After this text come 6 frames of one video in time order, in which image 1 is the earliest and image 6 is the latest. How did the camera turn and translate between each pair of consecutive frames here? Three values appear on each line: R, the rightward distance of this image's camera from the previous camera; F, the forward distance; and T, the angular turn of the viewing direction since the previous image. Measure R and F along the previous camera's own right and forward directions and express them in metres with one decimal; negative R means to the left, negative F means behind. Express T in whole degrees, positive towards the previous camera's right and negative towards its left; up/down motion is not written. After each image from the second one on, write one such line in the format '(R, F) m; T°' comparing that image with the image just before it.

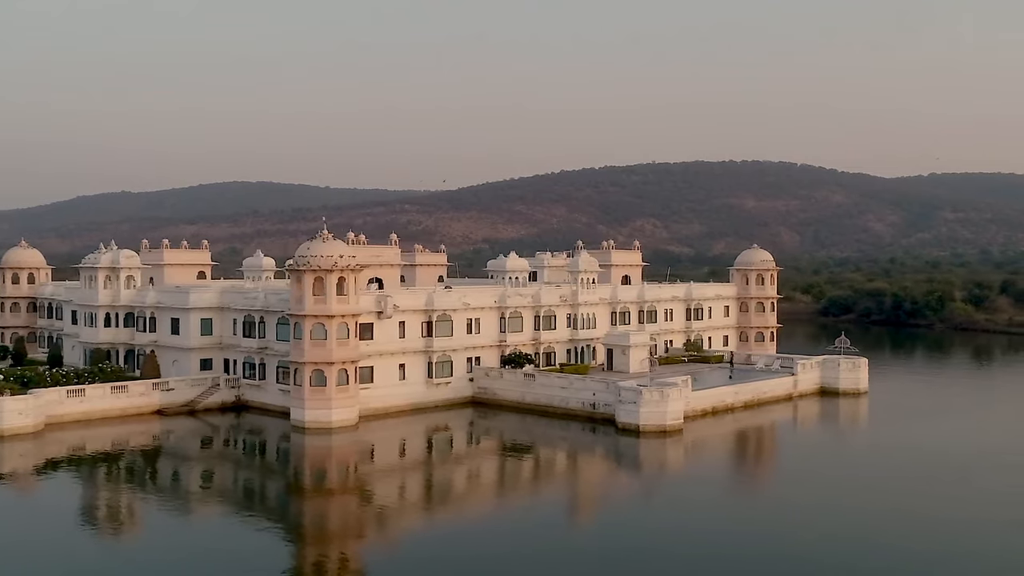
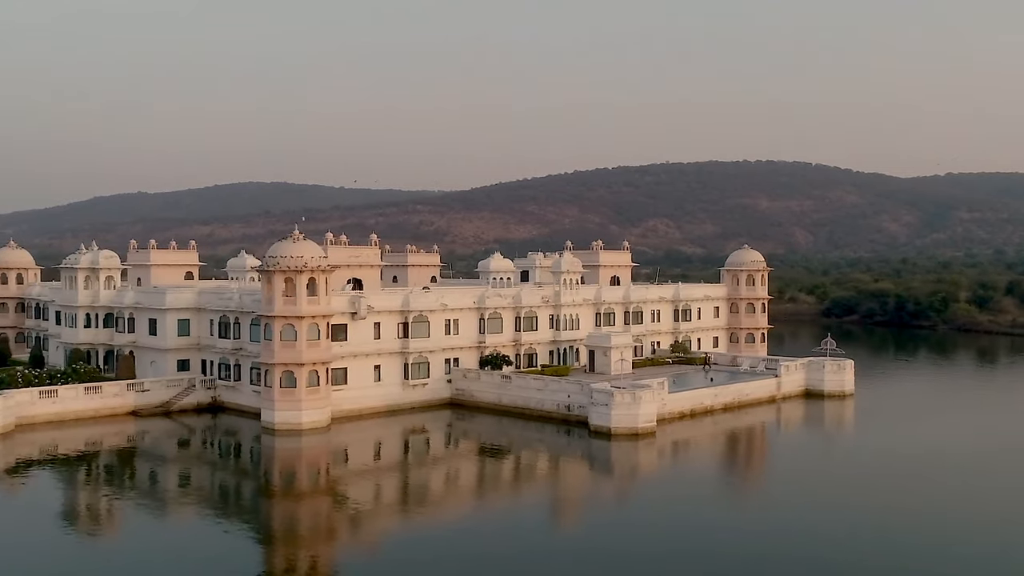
(+1.8, +0.4) m; -1°
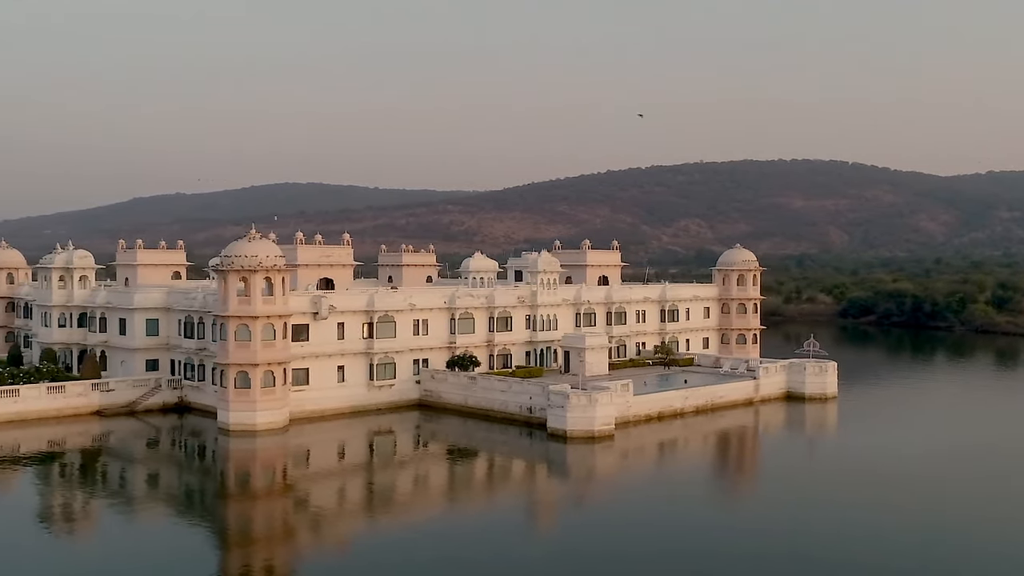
(+3.2, +0.8) m; -2°
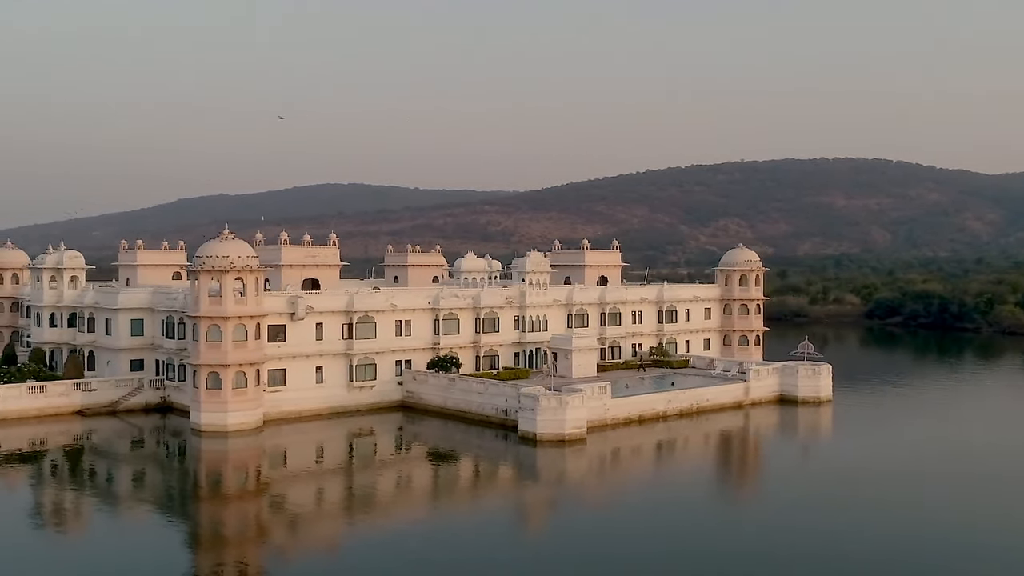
(+2.8, +0.7) m; -2°
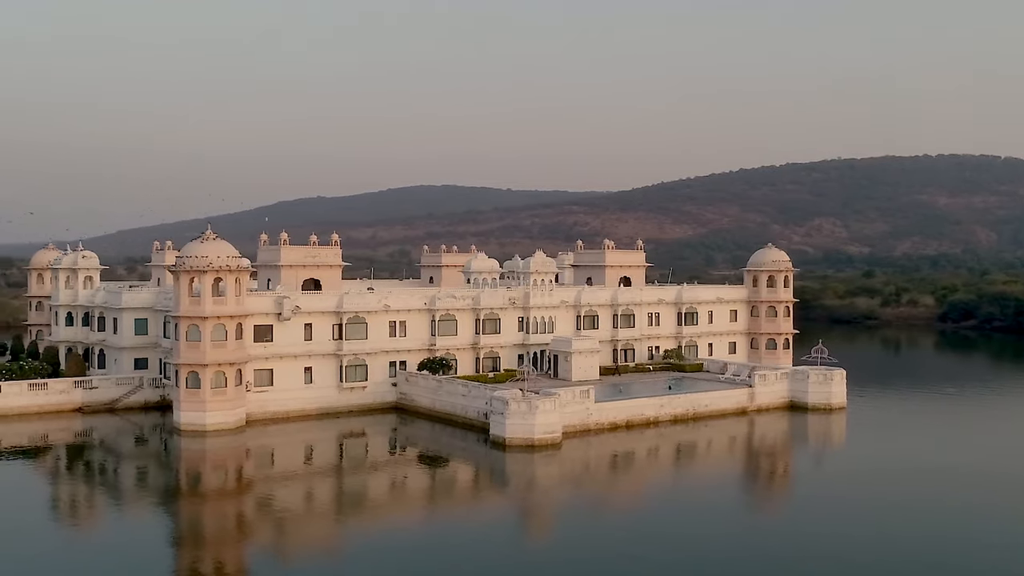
(+4.7, +1.2) m; -5°
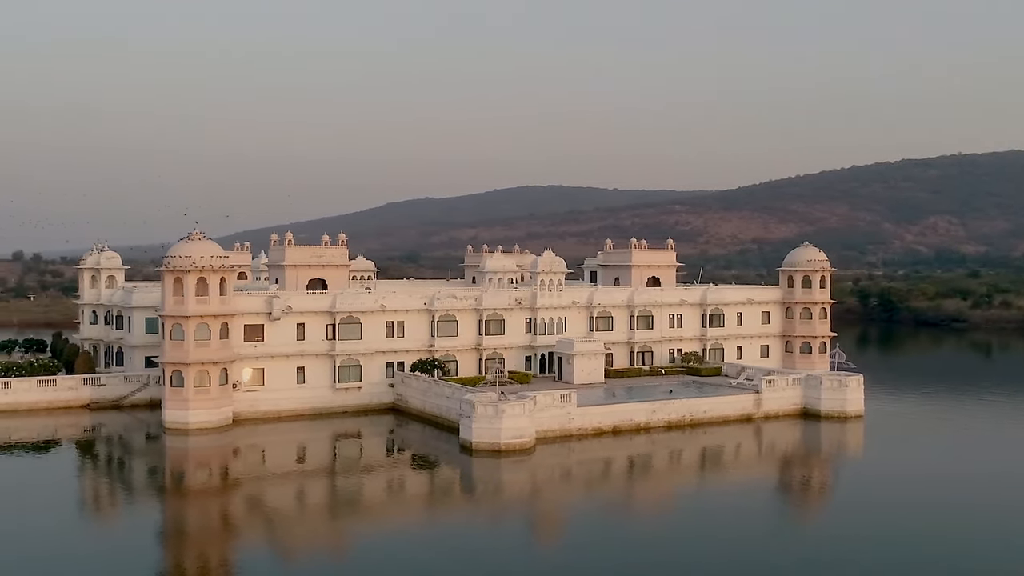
(+5.1, +1.4) m; -6°
